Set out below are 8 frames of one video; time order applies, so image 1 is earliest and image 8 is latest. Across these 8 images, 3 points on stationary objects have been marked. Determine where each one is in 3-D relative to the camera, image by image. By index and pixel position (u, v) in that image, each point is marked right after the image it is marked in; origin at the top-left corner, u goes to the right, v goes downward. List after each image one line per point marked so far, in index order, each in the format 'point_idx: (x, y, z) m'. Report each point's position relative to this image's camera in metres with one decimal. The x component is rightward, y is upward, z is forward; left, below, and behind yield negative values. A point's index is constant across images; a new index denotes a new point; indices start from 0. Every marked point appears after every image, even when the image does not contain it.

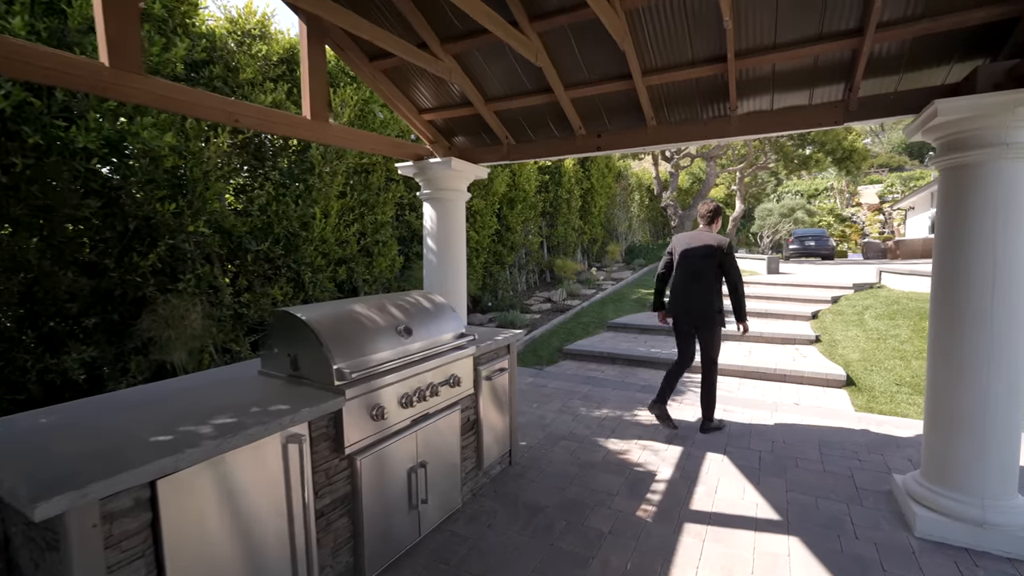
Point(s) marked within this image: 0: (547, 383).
0: (+0.4, -1.2, +5.9) m
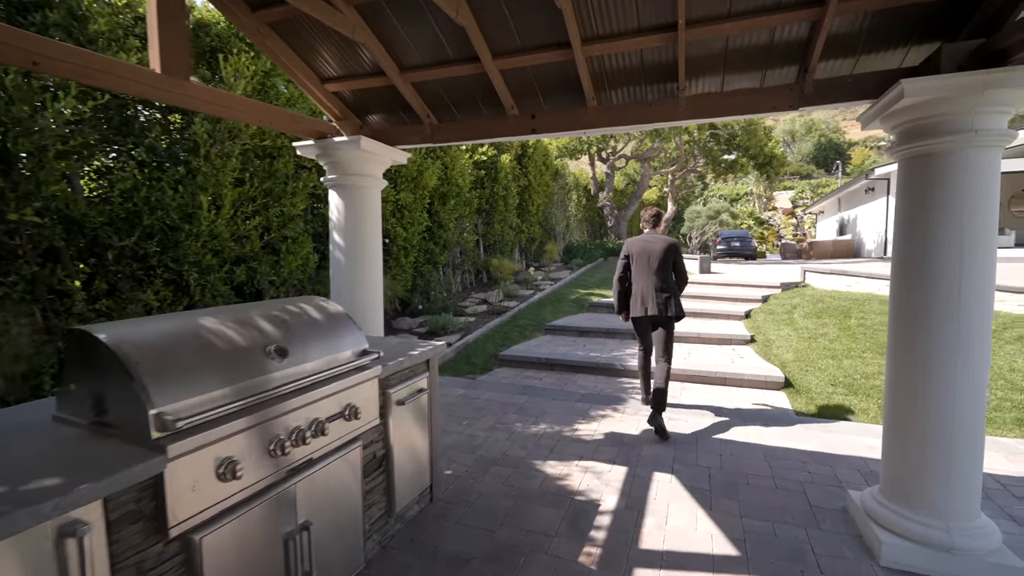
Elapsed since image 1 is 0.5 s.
0: (-0.4, -1.2, +5.3) m
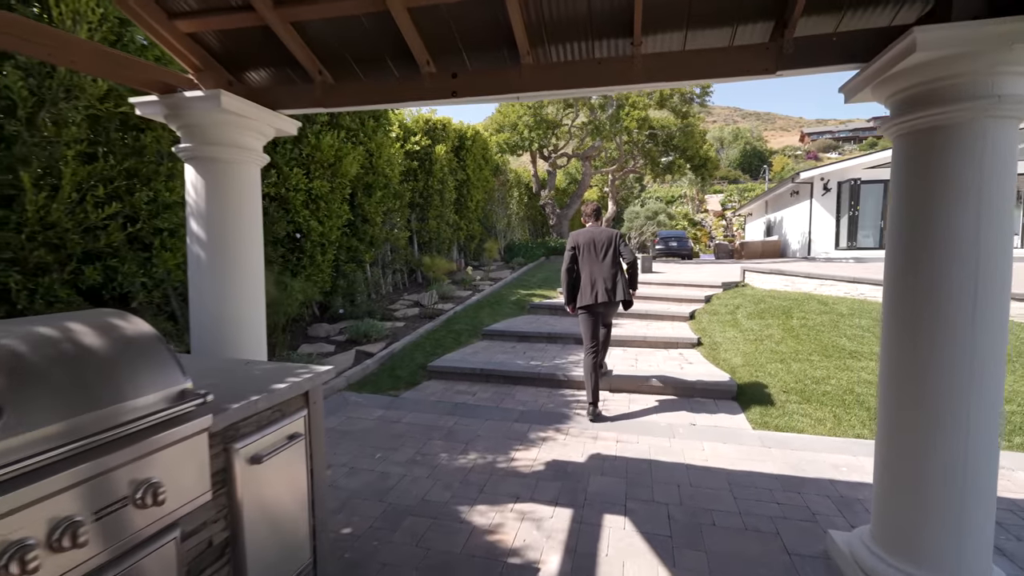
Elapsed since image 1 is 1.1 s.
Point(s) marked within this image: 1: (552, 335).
0: (-1.1, -1.3, +4.5) m
1: (+0.6, -0.7, +7.0) m
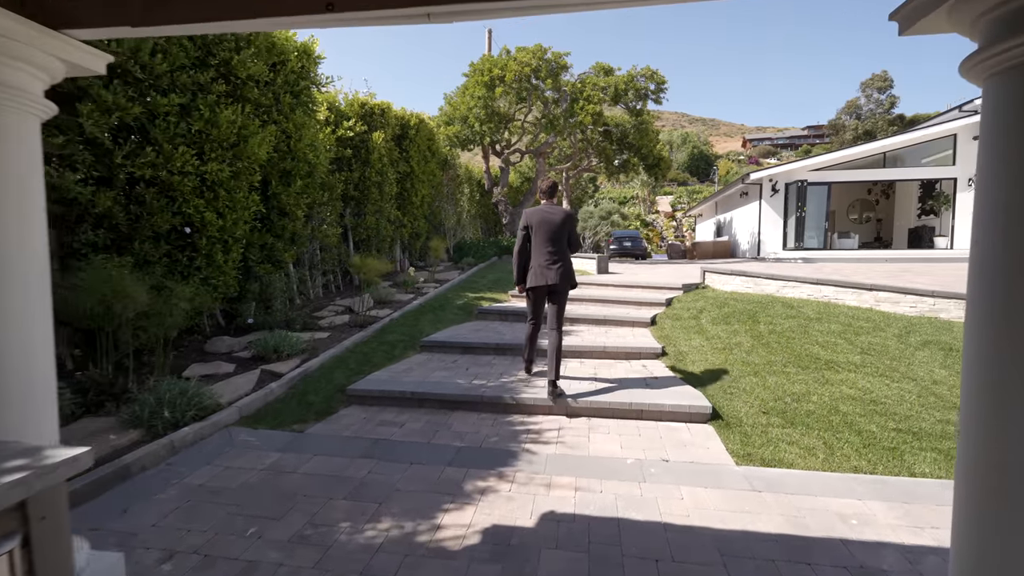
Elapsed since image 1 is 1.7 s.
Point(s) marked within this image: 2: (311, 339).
0: (-1.6, -1.3, +3.5) m
1: (-0.2, -0.8, +6.2) m
2: (-2.8, -0.7, +6.4) m
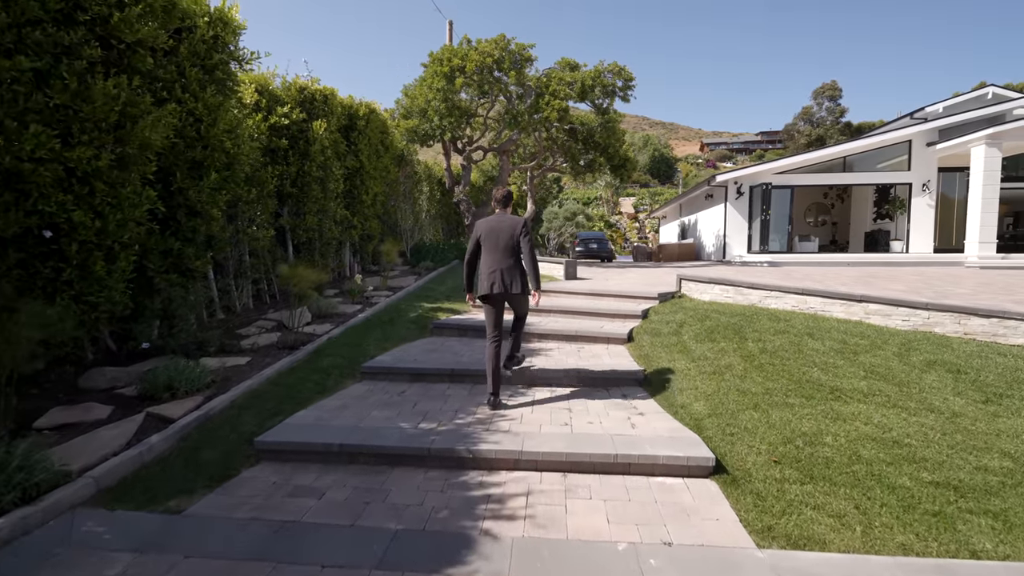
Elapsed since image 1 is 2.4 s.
0: (-1.8, -1.5, +2.4) m
1: (-0.6, -0.9, +5.2) m
2: (-3.2, -0.9, +5.2) m
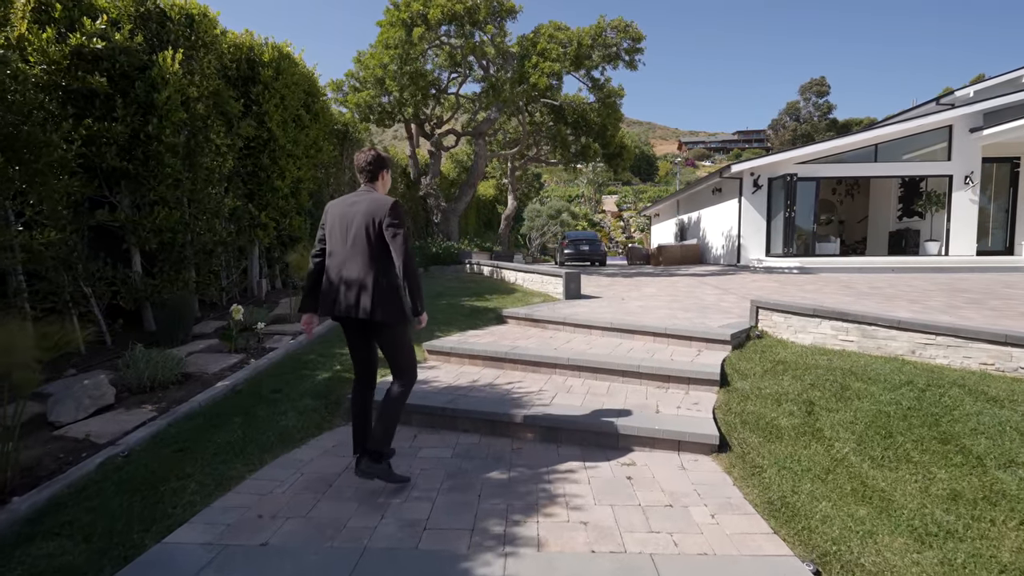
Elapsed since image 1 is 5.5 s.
0: (-1.8, -1.9, -0.9) m
1: (-0.7, -1.4, +2.0) m
2: (-3.3, -1.3, +1.8) m
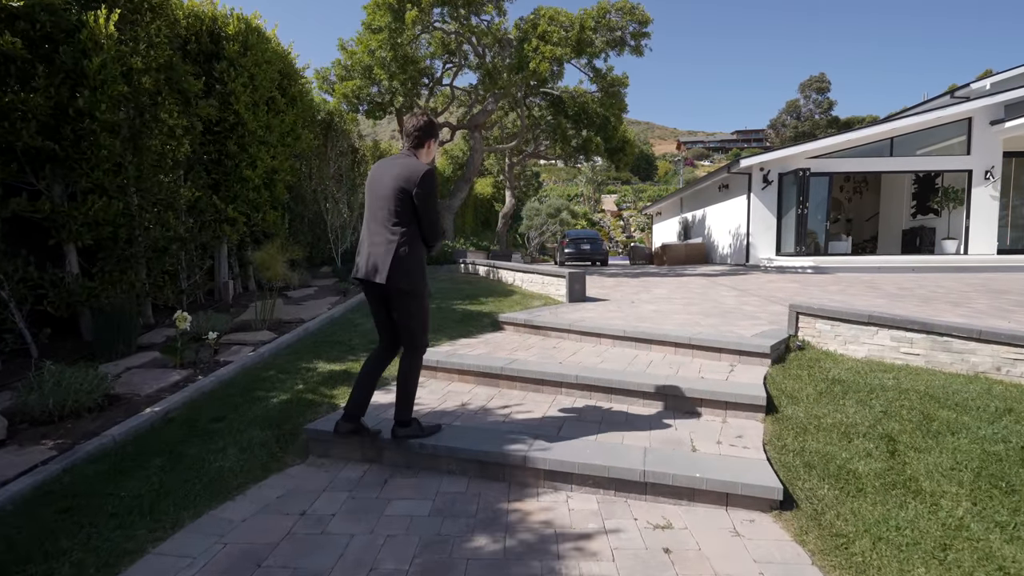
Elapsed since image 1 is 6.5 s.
0: (-1.8, -2.0, -1.7) m
1: (-0.7, -1.4, +1.2) m
2: (-3.3, -1.4, +1.0) m
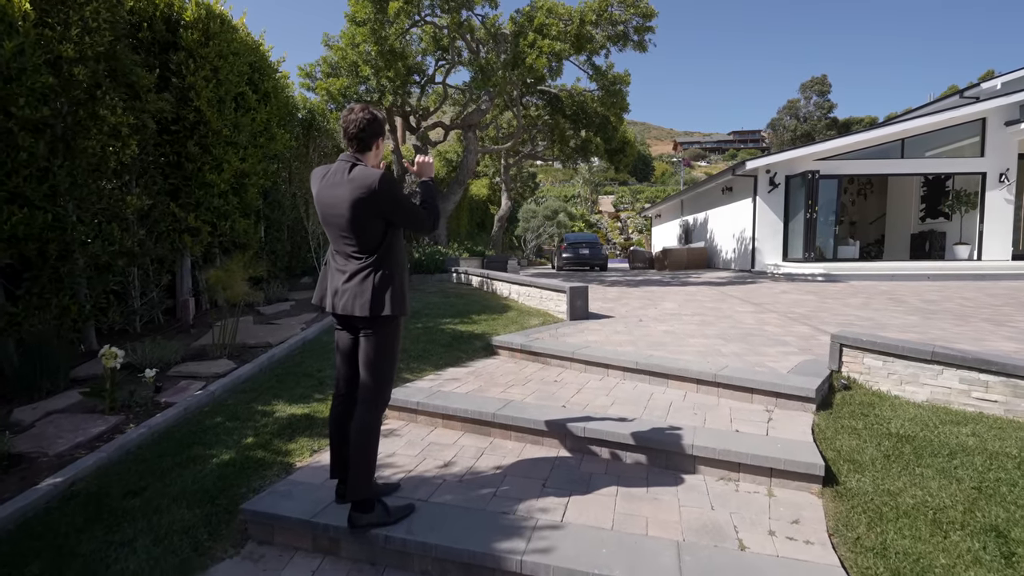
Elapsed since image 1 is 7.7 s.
0: (-1.8, -2.2, -2.4) m
1: (-0.7, -1.6, +0.5) m
2: (-3.3, -1.6, +0.3) m
